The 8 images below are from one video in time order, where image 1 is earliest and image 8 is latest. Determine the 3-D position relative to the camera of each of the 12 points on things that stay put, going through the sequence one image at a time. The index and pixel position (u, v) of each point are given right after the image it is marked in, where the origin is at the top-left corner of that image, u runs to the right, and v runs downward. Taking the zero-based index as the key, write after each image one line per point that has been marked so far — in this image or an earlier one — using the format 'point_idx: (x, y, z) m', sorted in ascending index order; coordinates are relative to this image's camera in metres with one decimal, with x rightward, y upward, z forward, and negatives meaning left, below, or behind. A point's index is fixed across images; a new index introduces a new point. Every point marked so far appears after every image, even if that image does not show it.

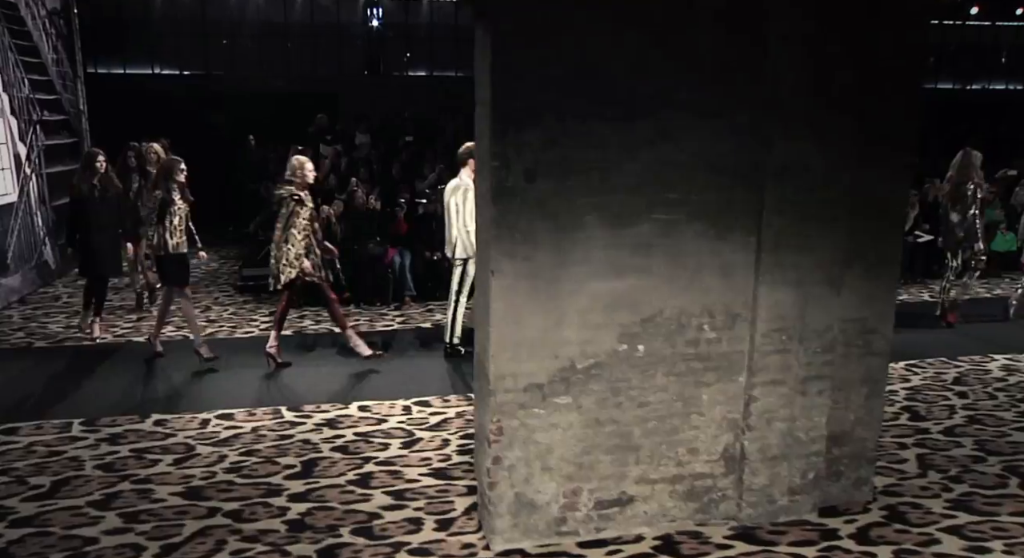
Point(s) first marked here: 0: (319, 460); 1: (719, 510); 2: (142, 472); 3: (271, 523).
0: (-1.2, -1.1, +4.9) m
1: (+1.1, -1.2, +4.1) m
2: (-2.2, -1.1, +4.8) m
3: (-1.2, -1.3, +4.2) m
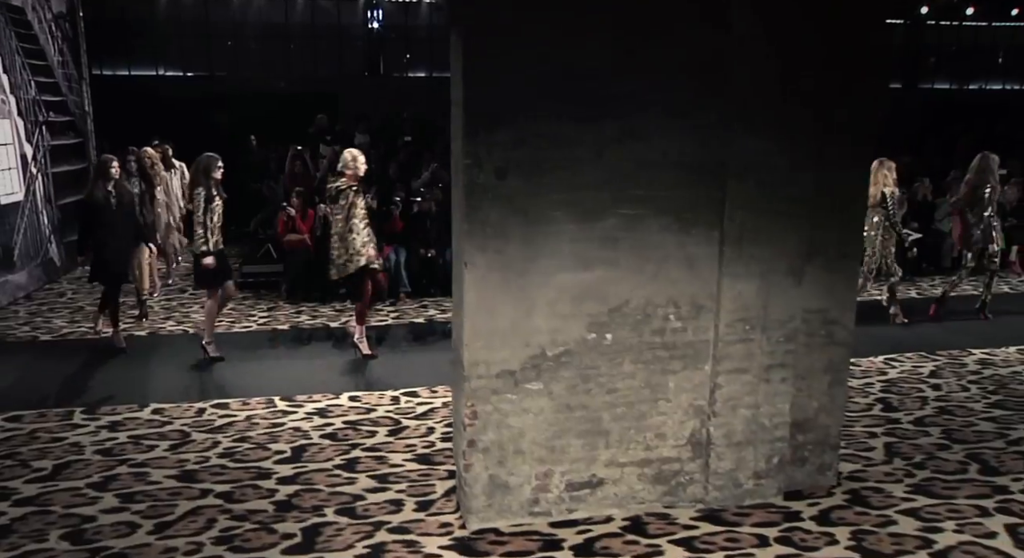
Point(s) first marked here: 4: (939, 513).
0: (-1.3, -1.1, +5.1) m
1: (+0.9, -1.2, +4.3) m
2: (-2.3, -1.1, +5.0) m
3: (-1.4, -1.2, +4.4) m
4: (+2.3, -1.3, +4.4) m
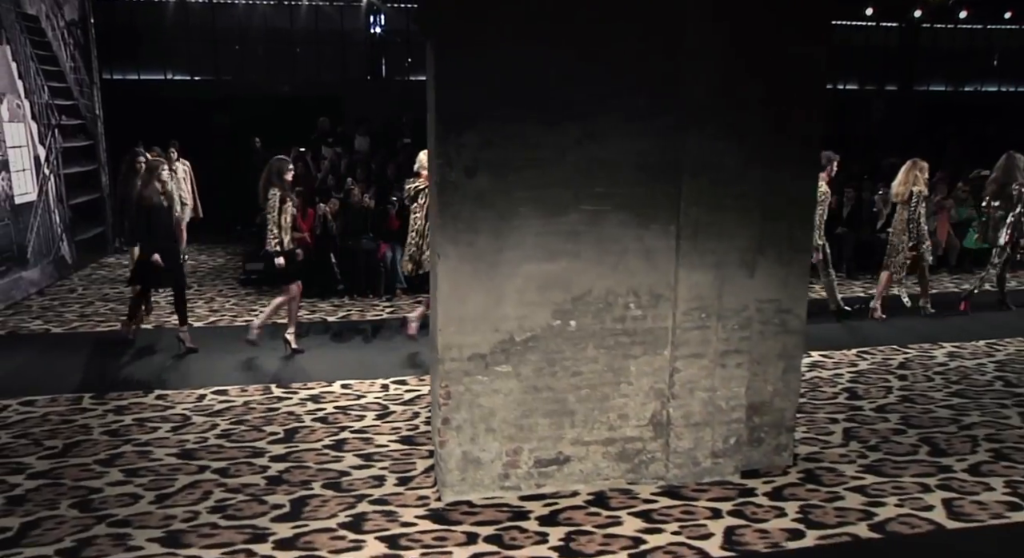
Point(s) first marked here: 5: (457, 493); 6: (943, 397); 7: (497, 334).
0: (-1.4, -1.0, +5.5) m
1: (+0.8, -1.1, +4.6) m
2: (-2.4, -1.0, +5.4) m
3: (-1.5, -1.2, +4.7) m
4: (+2.2, -1.2, +4.7) m
5: (-0.3, -1.2, +4.4) m
6: (+3.4, -0.9, +6.3) m
7: (-0.1, -0.3, +4.3) m
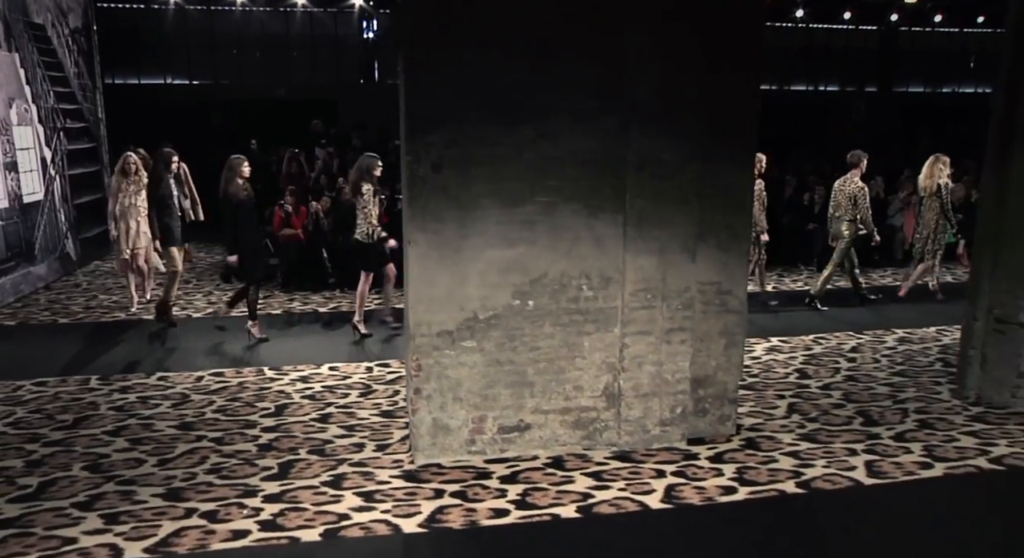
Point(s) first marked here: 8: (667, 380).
0: (-1.7, -0.9, +6.0) m
1: (+0.6, -1.0, +5.2) m
2: (-2.7, -1.0, +5.9) m
3: (-1.7, -1.1, +5.3) m
4: (+1.9, -1.1, +5.2) m
5: (-0.5, -1.1, +4.9) m
6: (+3.2, -0.8, +6.8) m
7: (-0.3, -0.2, +4.8) m
8: (+1.0, -0.6, +5.1) m
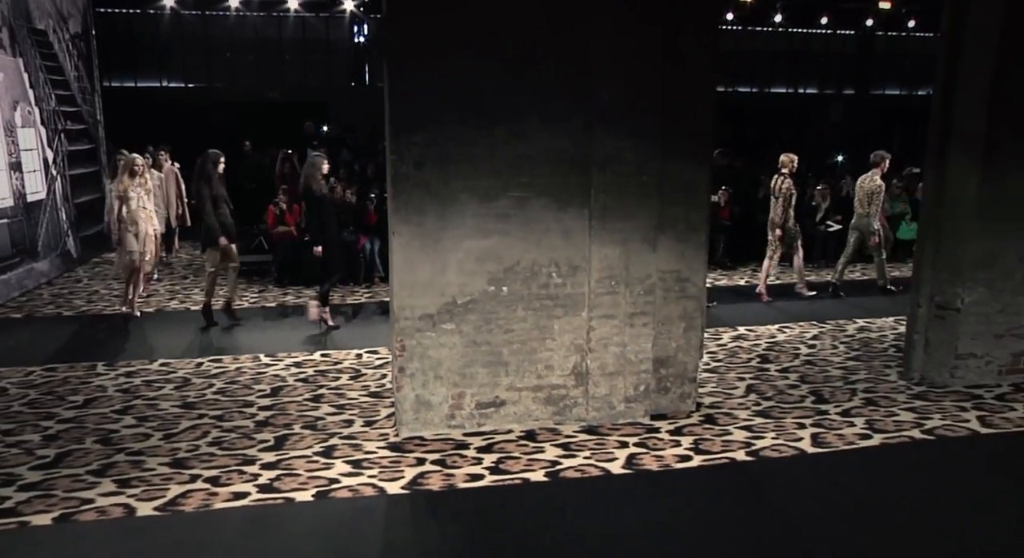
0: (-1.8, -0.9, +6.4) m
1: (+0.4, -0.9, +5.6) m
2: (-2.8, -0.9, +6.3) m
3: (-1.9, -1.0, +5.7) m
4: (+1.8, -1.1, +5.7) m
5: (-0.7, -1.0, +5.4) m
6: (+3.0, -0.7, +7.3) m
7: (-0.5, -0.1, +5.2) m
8: (+0.8, -0.6, +5.6) m
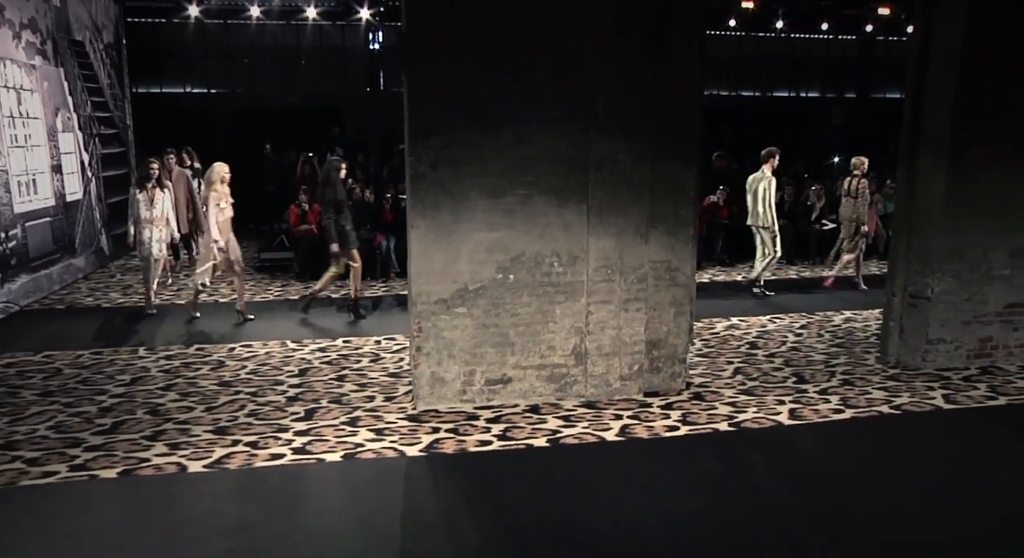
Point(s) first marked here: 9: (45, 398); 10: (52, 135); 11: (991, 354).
0: (-1.8, -0.8, +7.1) m
1: (+0.5, -0.9, +6.2) m
2: (-2.8, -0.8, +6.9) m
3: (-1.8, -0.9, +6.3) m
4: (+1.8, -1.0, +6.3) m
5: (-0.6, -0.9, +6.0) m
6: (+3.0, -0.7, +7.9) m
7: (-0.4, 0.0, +5.9) m
8: (+0.9, -0.5, +6.2) m
9: (-3.7, -0.9, +6.3) m
10: (-5.9, +1.8, +10.4) m
11: (+4.2, -0.6, +7.0) m
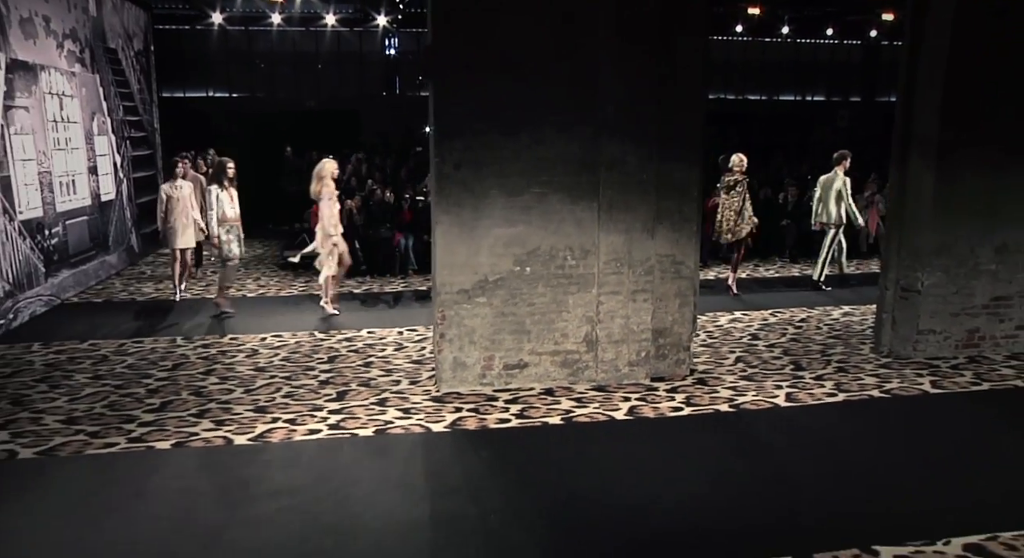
0: (-1.6, -0.7, +7.6) m
1: (+0.6, -0.8, +6.7) m
2: (-2.6, -0.7, +7.5) m
3: (-1.7, -0.9, +6.8) m
4: (+2.0, -0.9, +6.7) m
5: (-0.5, -0.9, +6.5) m
6: (+3.2, -0.6, +8.3) m
7: (-0.3, 0.0, +6.3) m
8: (+1.0, -0.4, +6.7) m
9: (-3.5, -0.9, +6.9) m
10: (-5.7, +1.9, +10.9) m
11: (+4.3, -0.6, +7.4) m
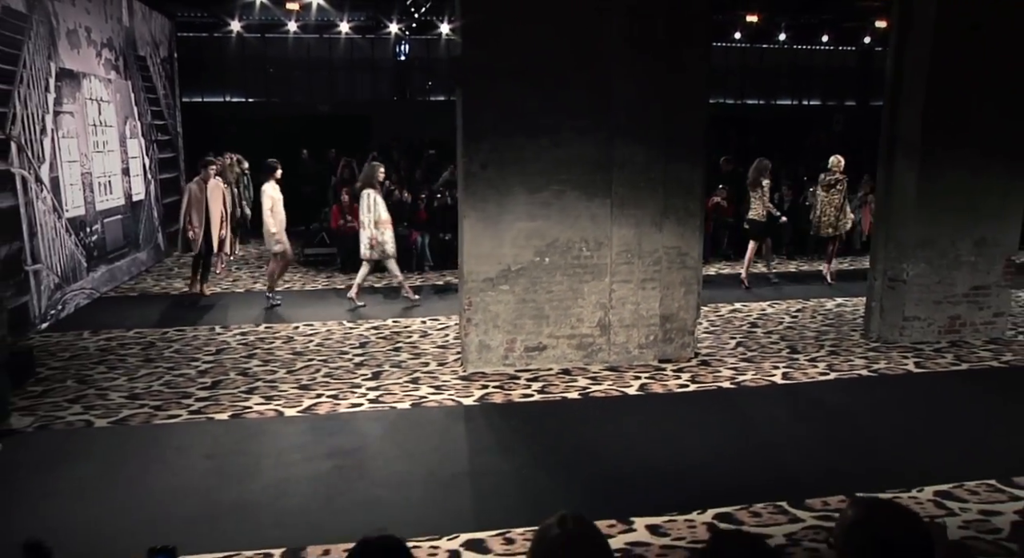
0: (-1.4, -0.6, +8.2) m
1: (+0.8, -0.7, +7.3) m
2: (-2.5, -0.7, +8.1) m
3: (-1.5, -0.8, +7.4) m
4: (+2.1, -0.8, +7.3) m
5: (-0.3, -0.8, +7.1) m
6: (+3.4, -0.5, +8.9) m
7: (-0.1, +0.1, +7.0) m
8: (+1.2, -0.3, +7.3) m
9: (-3.4, -0.8, +7.5) m
10: (-5.6, +2.0, +11.5) m
11: (+4.5, -0.5, +8.1) m
